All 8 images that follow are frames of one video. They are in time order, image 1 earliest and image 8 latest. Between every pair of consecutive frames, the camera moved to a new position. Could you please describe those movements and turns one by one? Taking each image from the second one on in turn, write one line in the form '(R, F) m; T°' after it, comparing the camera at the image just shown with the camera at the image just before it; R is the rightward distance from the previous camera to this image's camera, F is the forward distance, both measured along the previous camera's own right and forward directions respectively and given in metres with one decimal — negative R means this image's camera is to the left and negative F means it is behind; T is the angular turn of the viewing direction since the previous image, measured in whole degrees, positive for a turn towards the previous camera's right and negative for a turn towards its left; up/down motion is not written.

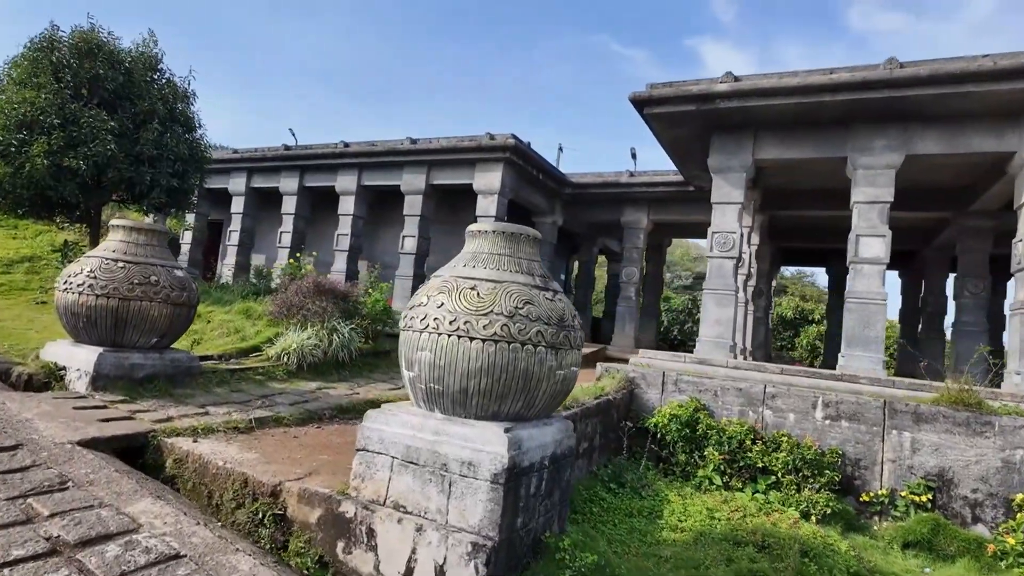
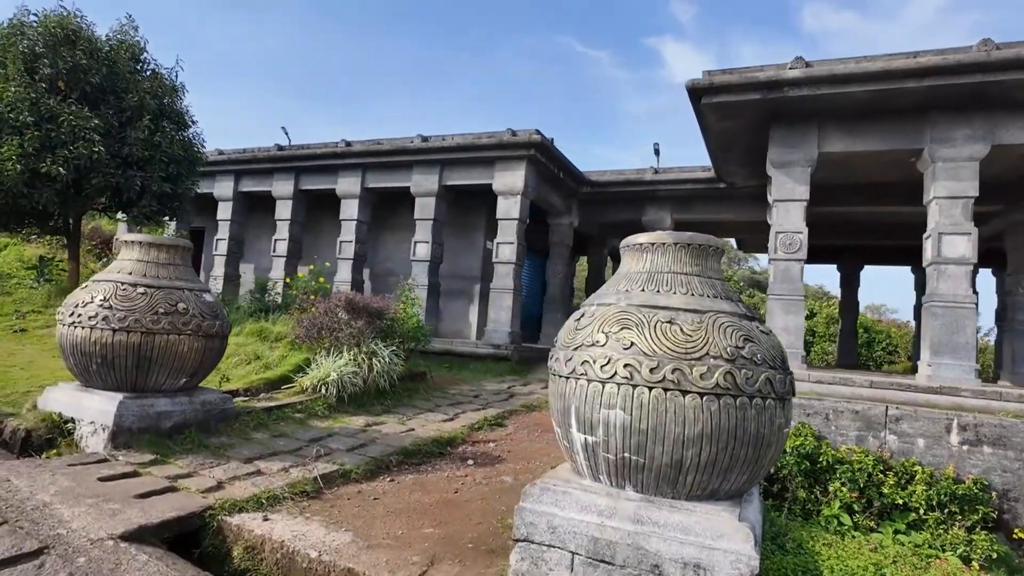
(-0.9, +0.7) m; +3°
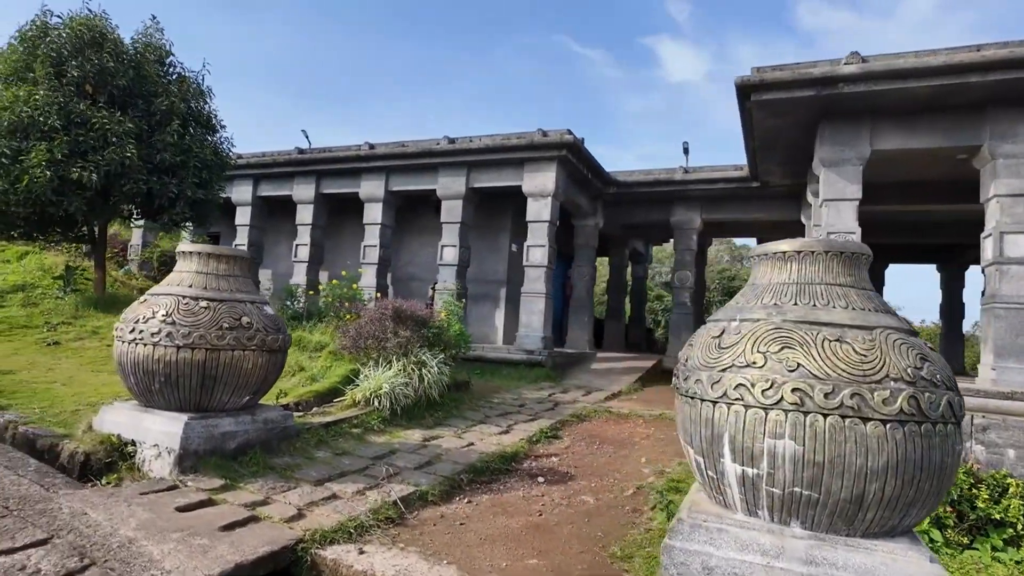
(-0.5, +0.2) m; 0°
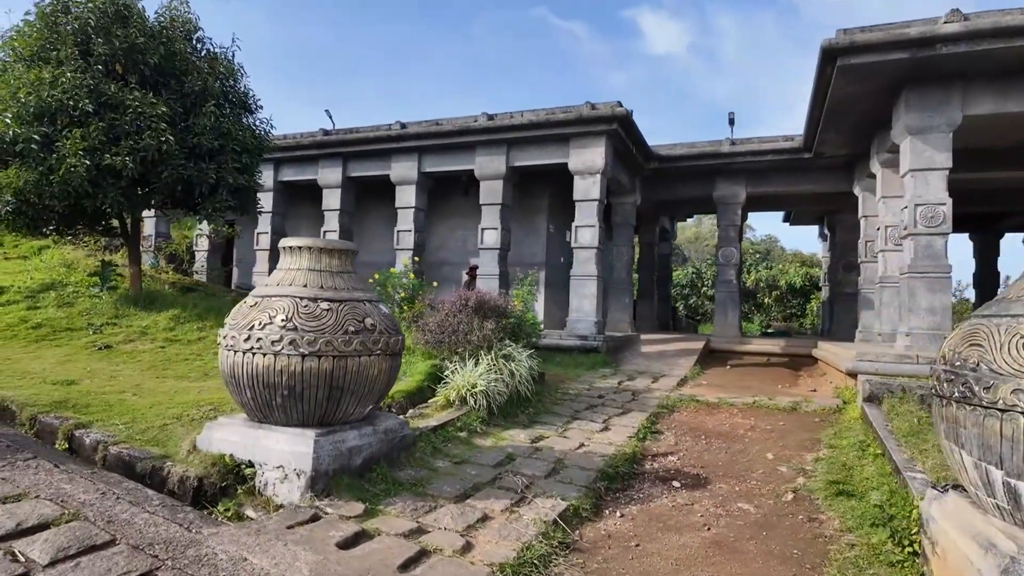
(-0.9, +0.4) m; +1°
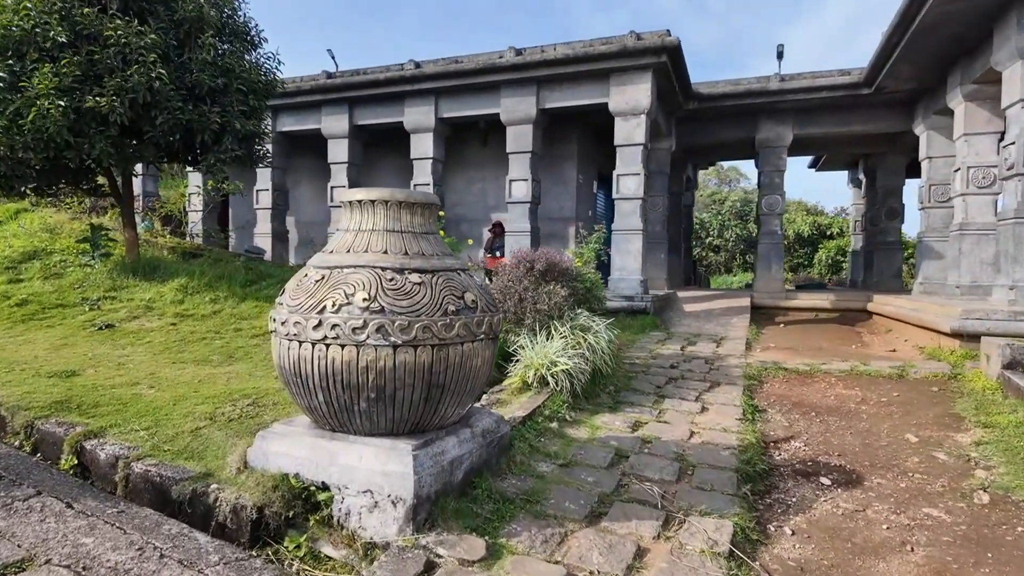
(-0.6, +0.8) m; +1°
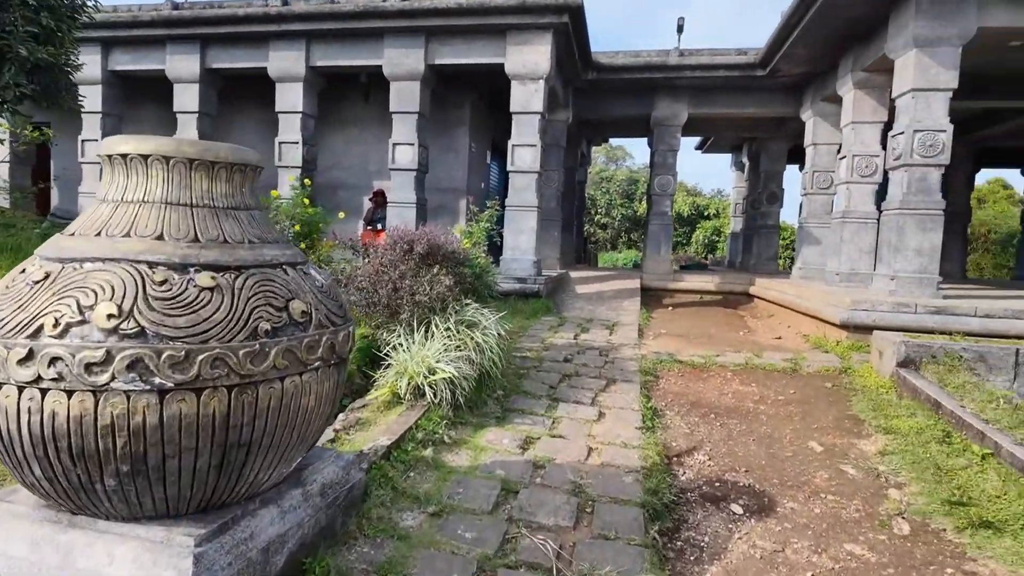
(+0.1, +0.7) m; +10°
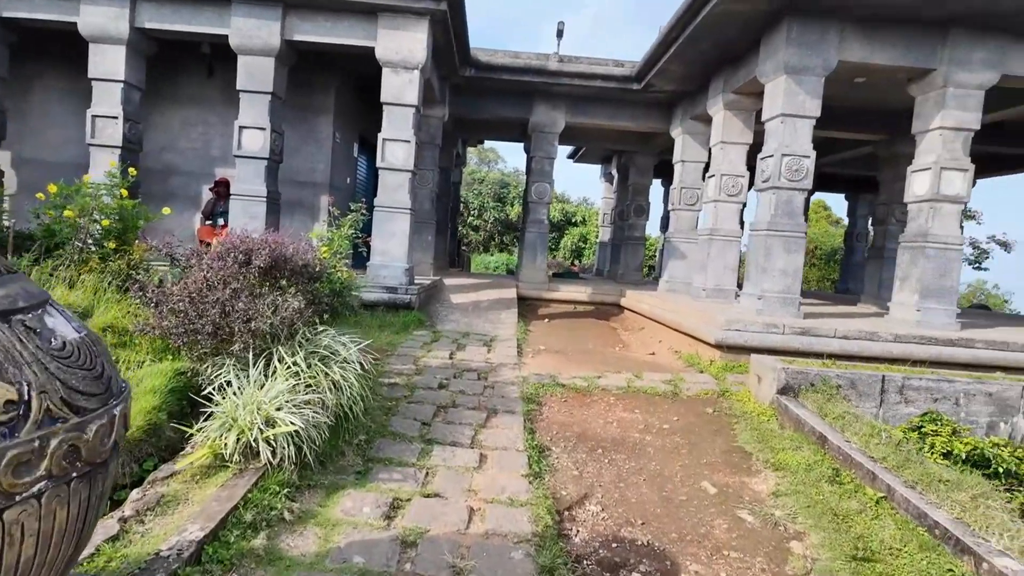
(0.0, +0.5) m; +13°
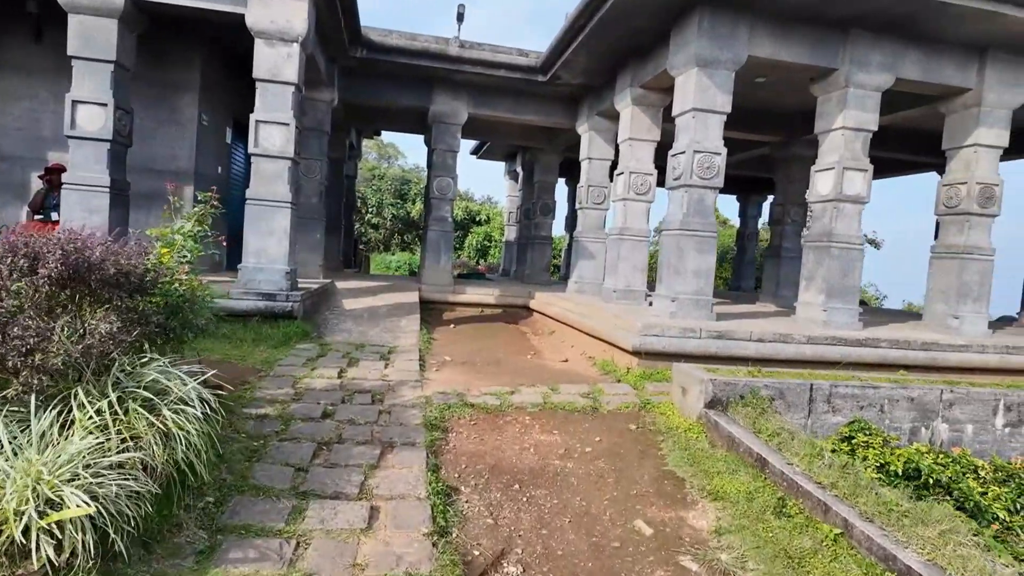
(0.0, +0.6) m; +9°
